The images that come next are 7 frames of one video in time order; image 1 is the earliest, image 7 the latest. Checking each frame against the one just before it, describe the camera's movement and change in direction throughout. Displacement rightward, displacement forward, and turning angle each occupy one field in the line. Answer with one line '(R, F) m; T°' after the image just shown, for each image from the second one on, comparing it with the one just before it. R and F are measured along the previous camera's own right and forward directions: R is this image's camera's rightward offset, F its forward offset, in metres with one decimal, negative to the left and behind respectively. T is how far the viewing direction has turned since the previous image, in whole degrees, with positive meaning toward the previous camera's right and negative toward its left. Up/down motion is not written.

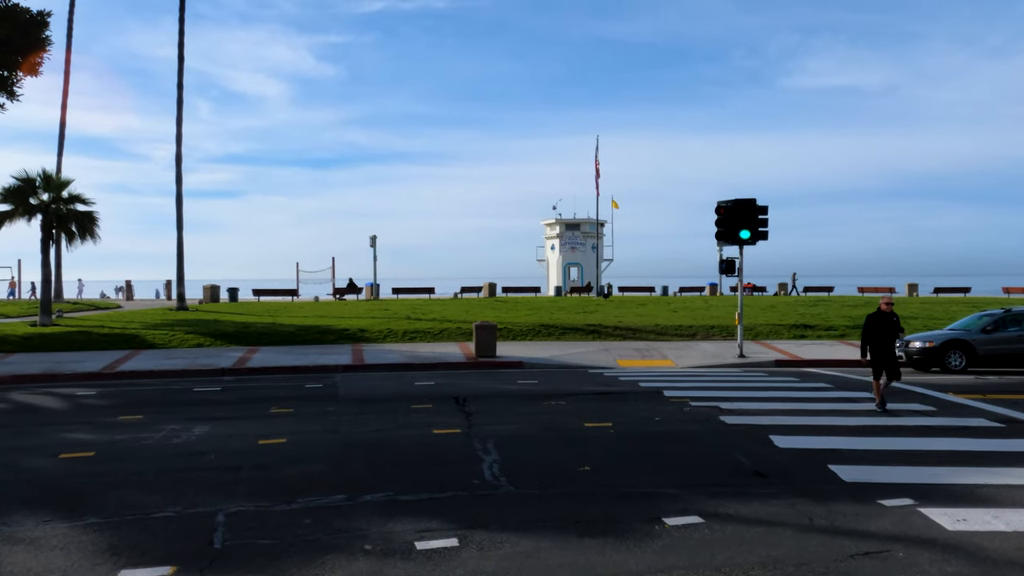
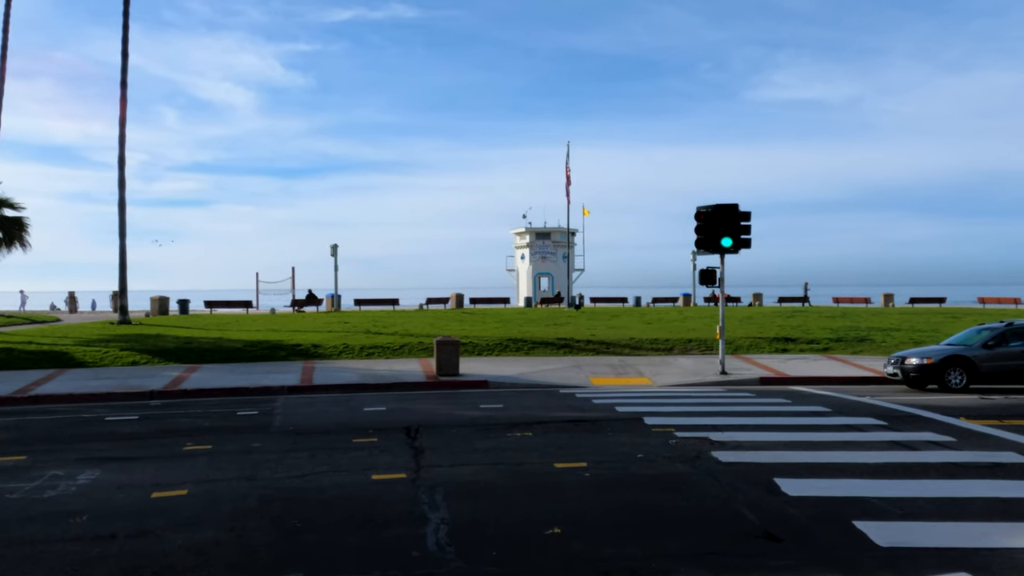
(+0.2, +1.7) m; +2°
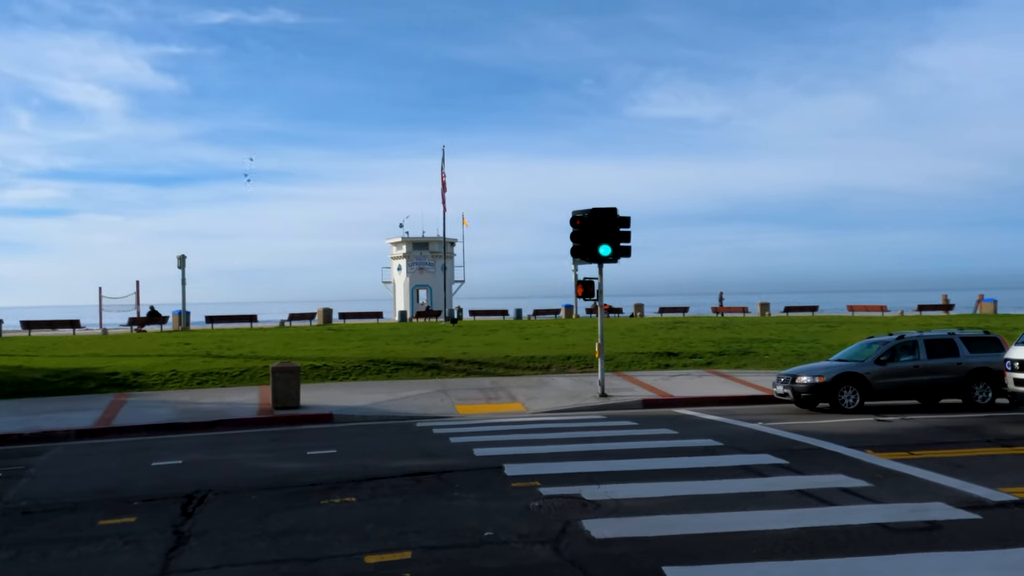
(+0.8, +2.4) m; +8°
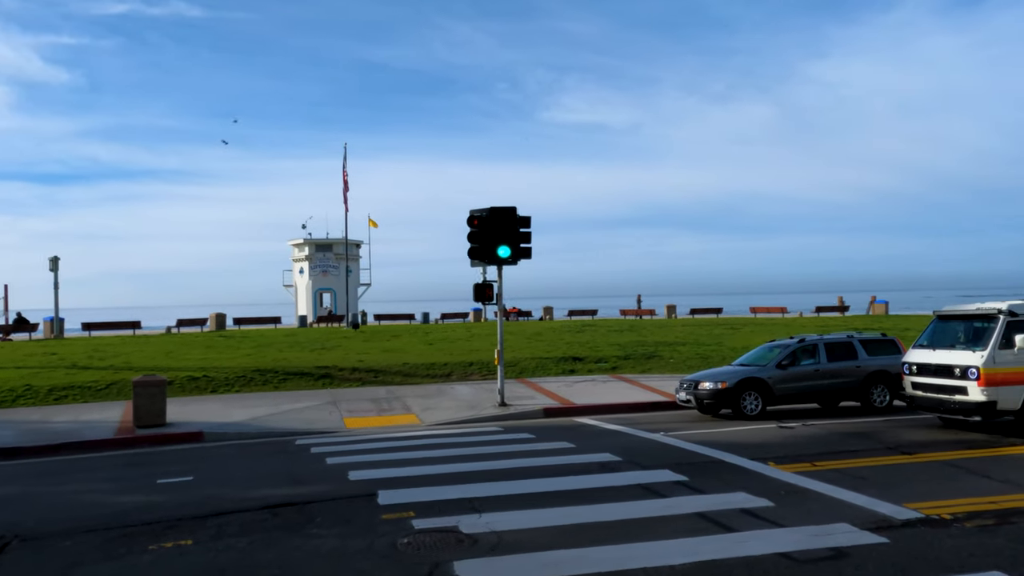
(+0.4, +1.0) m; +6°
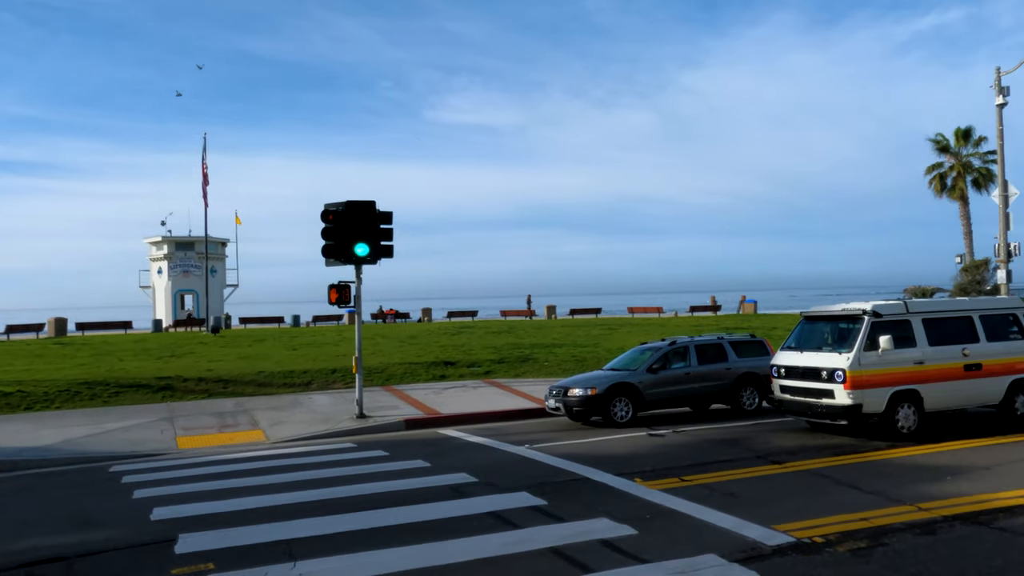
(+0.5, +1.1) m; +8°
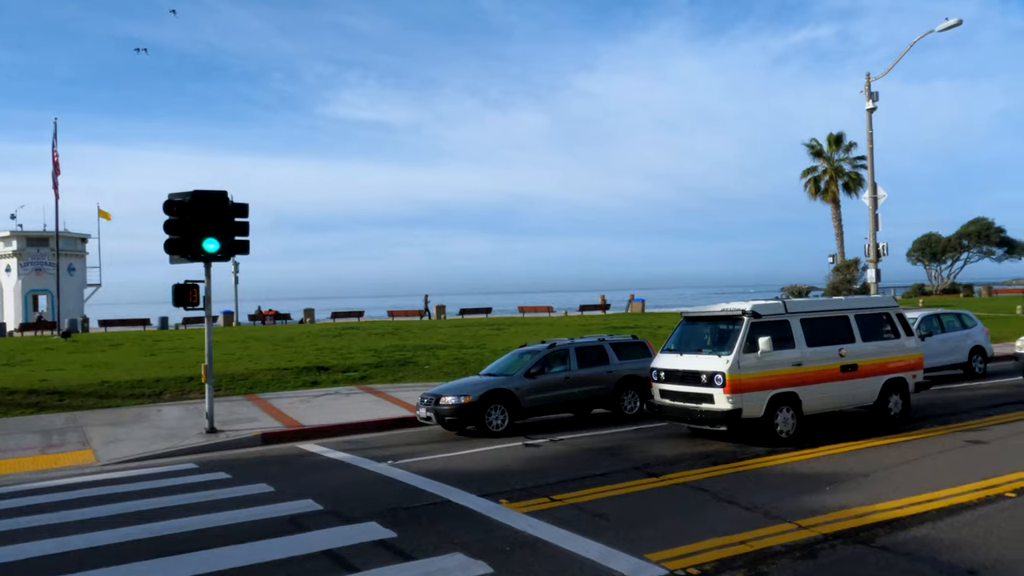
(+0.5, +1.0) m; +8°
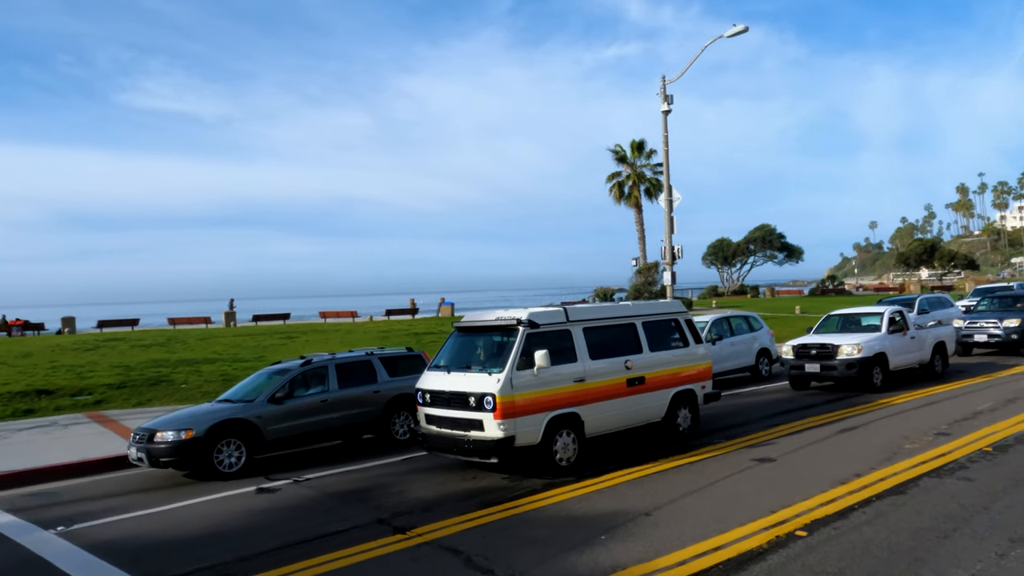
(+1.1, +1.8) m; +13°
